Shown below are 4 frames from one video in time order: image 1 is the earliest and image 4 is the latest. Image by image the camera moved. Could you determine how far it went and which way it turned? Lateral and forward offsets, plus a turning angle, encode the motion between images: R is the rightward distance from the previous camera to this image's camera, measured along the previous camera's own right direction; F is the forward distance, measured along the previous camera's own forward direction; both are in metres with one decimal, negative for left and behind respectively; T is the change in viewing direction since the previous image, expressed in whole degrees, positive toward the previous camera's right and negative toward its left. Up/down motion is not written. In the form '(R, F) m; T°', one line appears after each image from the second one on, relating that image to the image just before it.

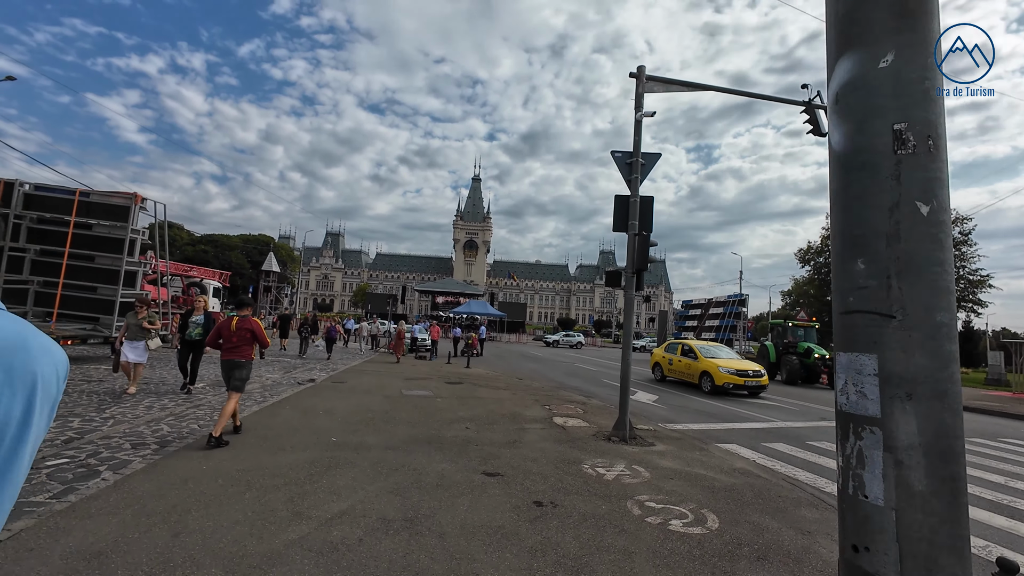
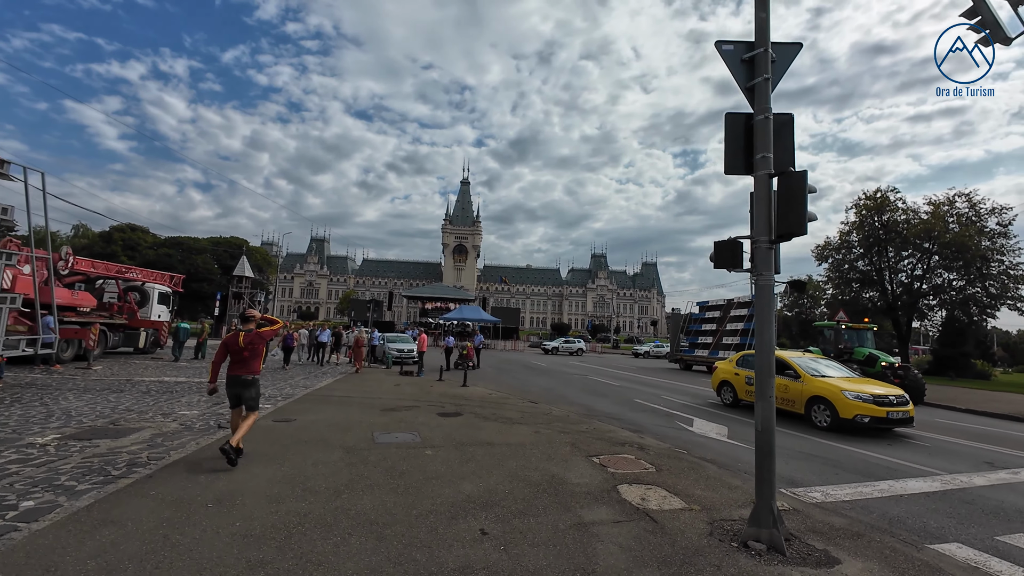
(-0.7, +3.9) m; +1°
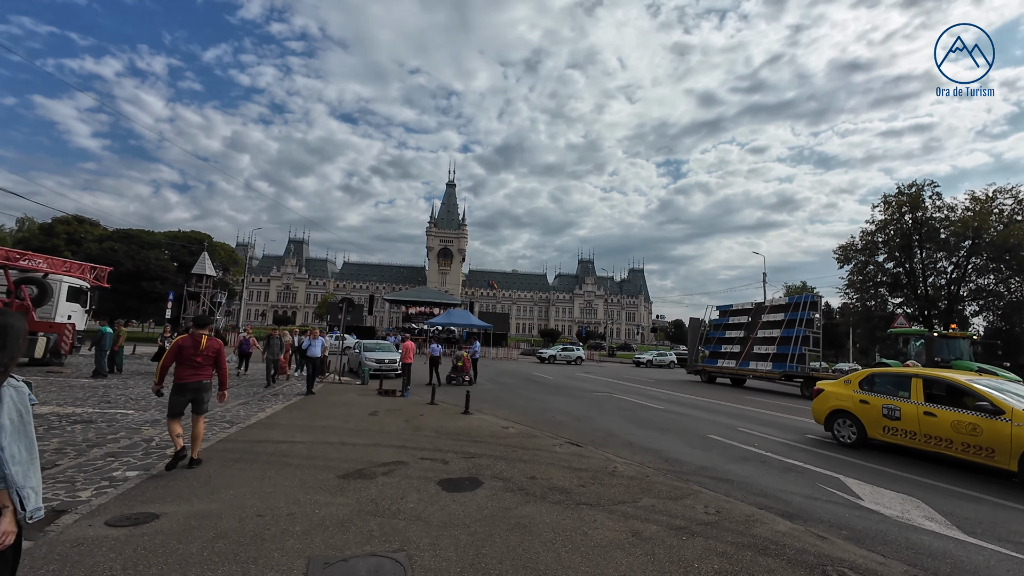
(-1.1, +4.5) m; +2°
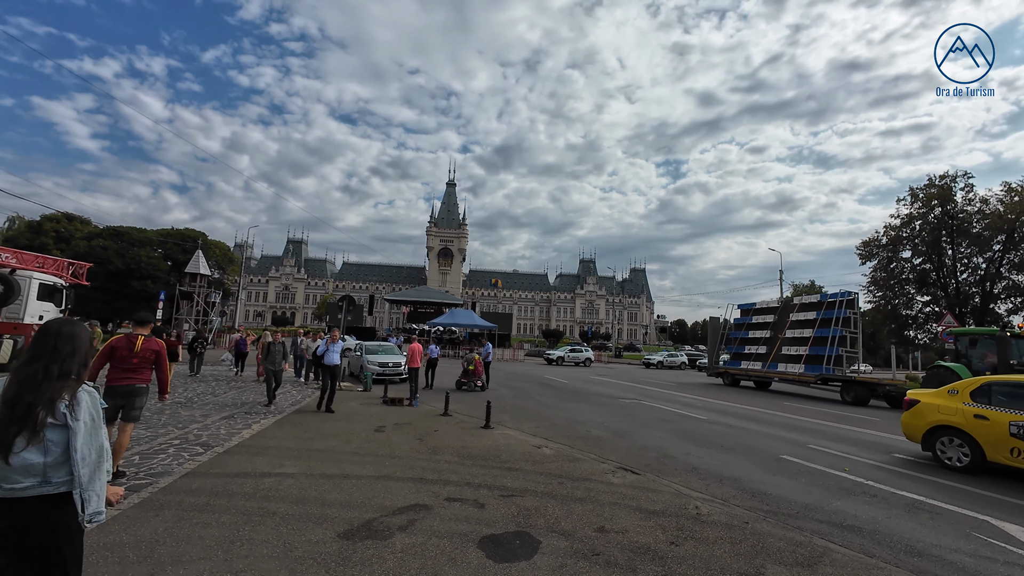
(-0.7, +1.8) m; 0°
